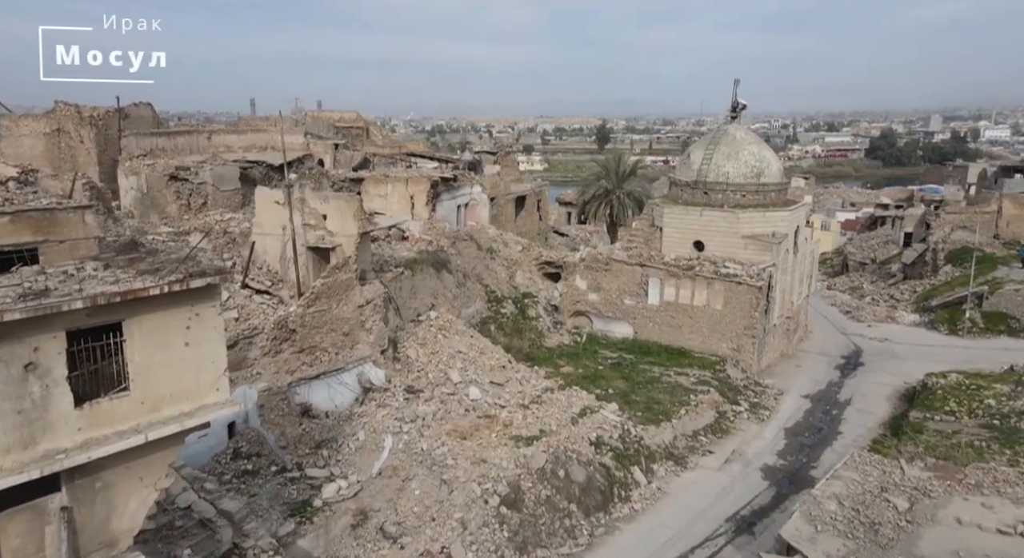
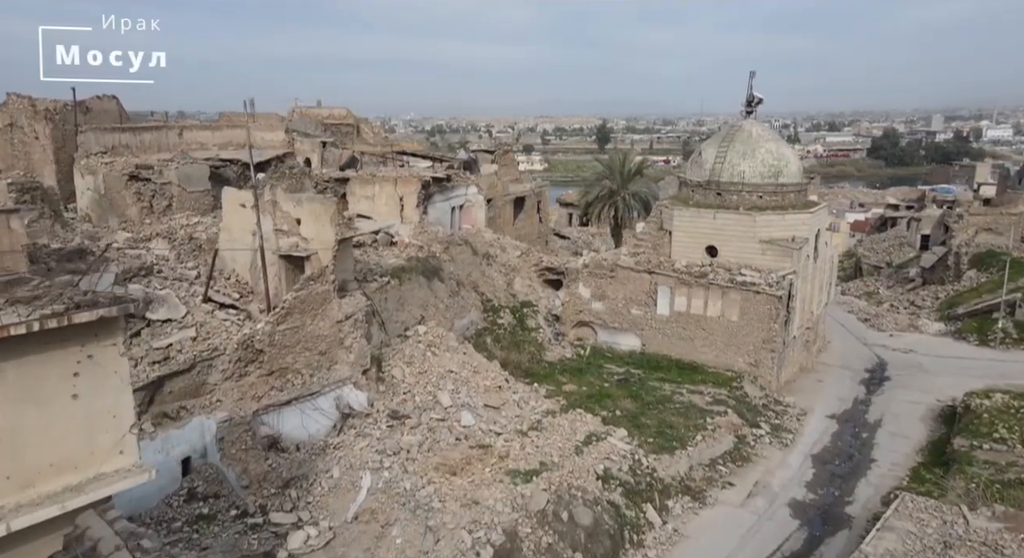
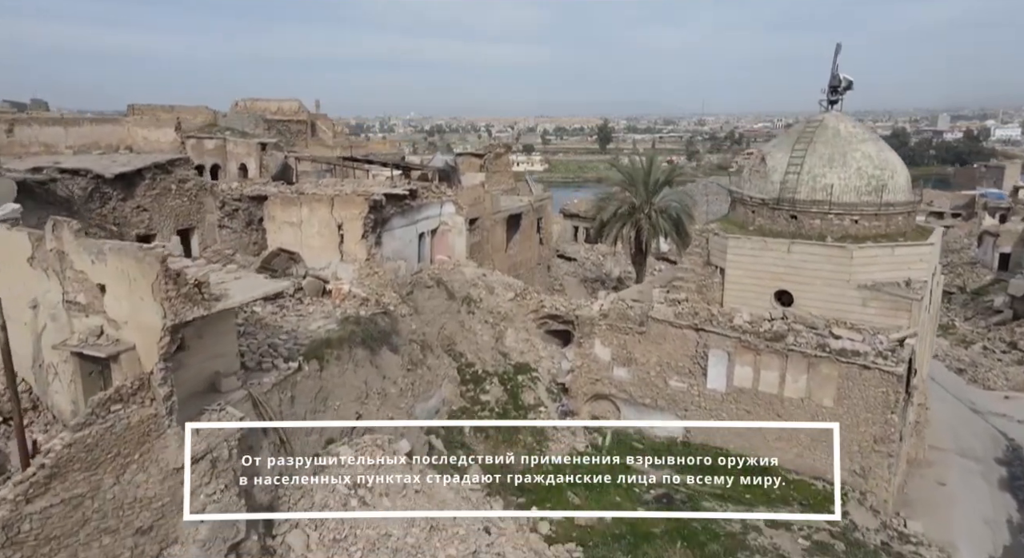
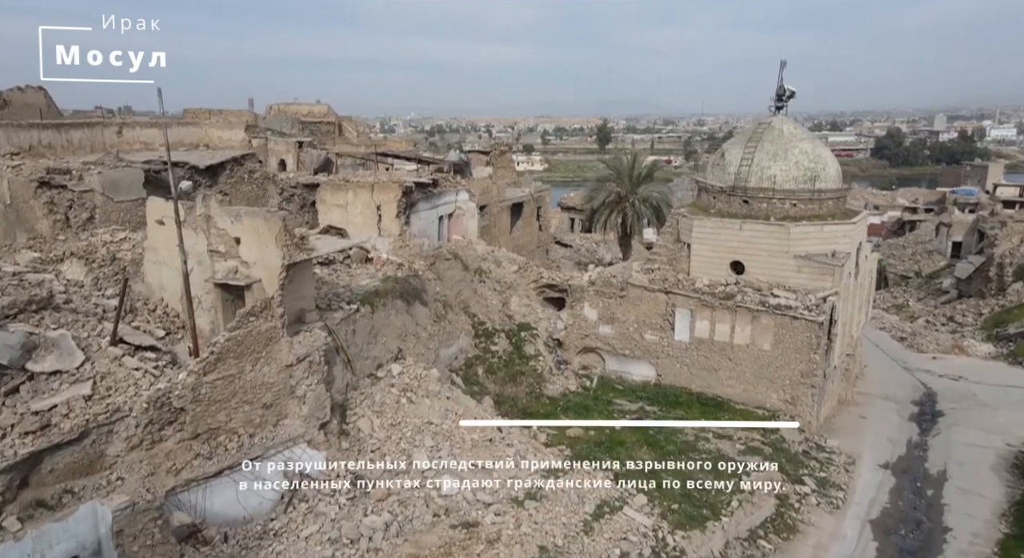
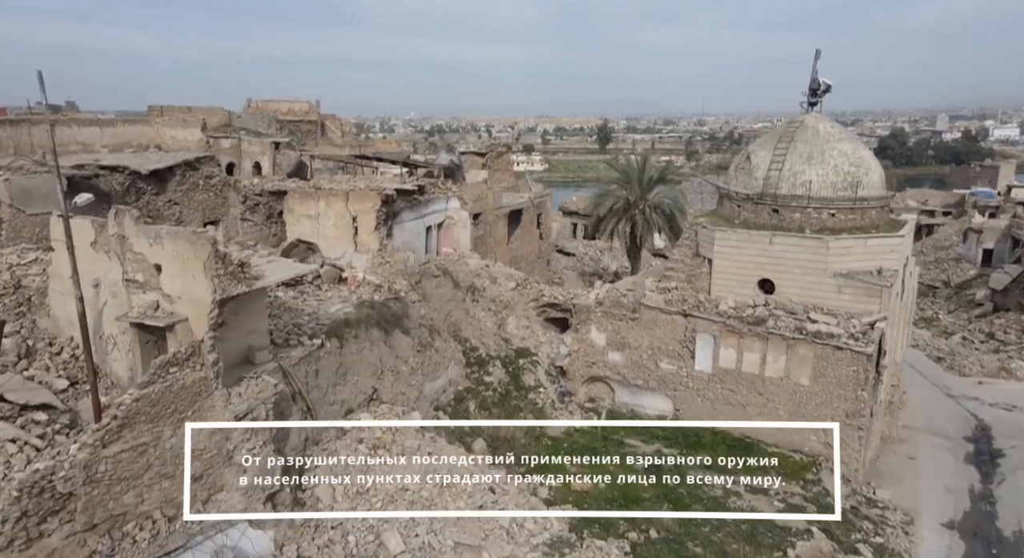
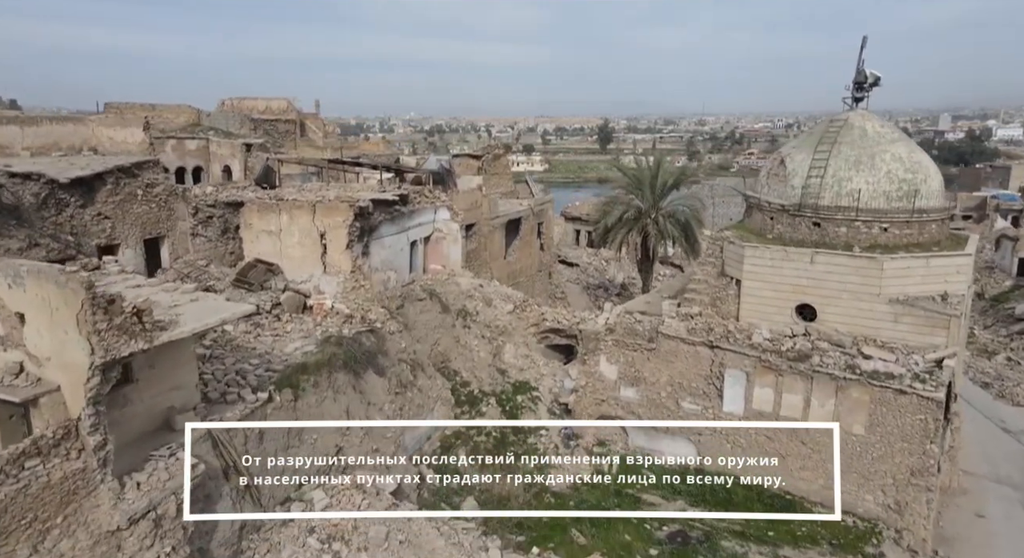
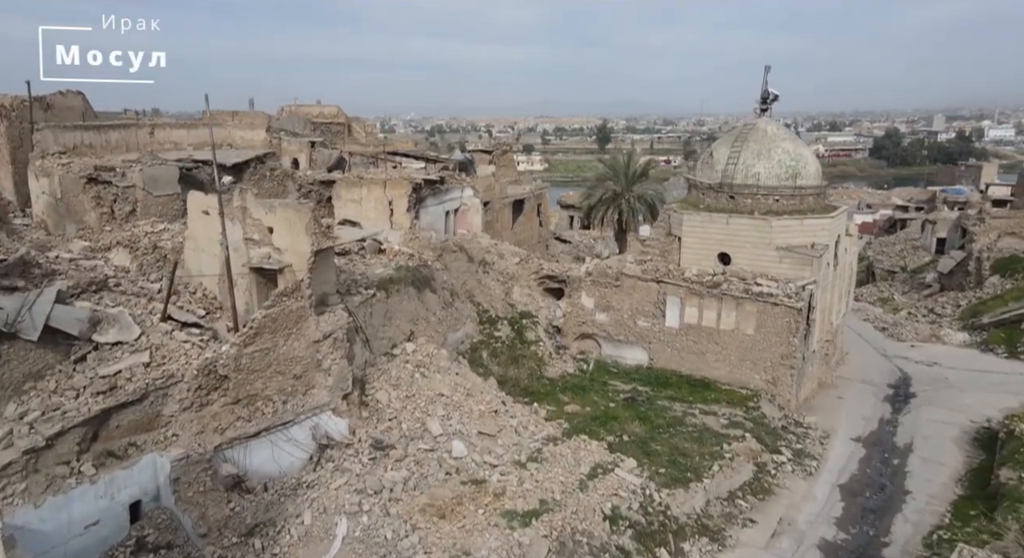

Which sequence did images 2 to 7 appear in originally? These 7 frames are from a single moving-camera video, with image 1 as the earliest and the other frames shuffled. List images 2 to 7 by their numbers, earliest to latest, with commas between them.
2, 7, 4, 5, 3, 6
